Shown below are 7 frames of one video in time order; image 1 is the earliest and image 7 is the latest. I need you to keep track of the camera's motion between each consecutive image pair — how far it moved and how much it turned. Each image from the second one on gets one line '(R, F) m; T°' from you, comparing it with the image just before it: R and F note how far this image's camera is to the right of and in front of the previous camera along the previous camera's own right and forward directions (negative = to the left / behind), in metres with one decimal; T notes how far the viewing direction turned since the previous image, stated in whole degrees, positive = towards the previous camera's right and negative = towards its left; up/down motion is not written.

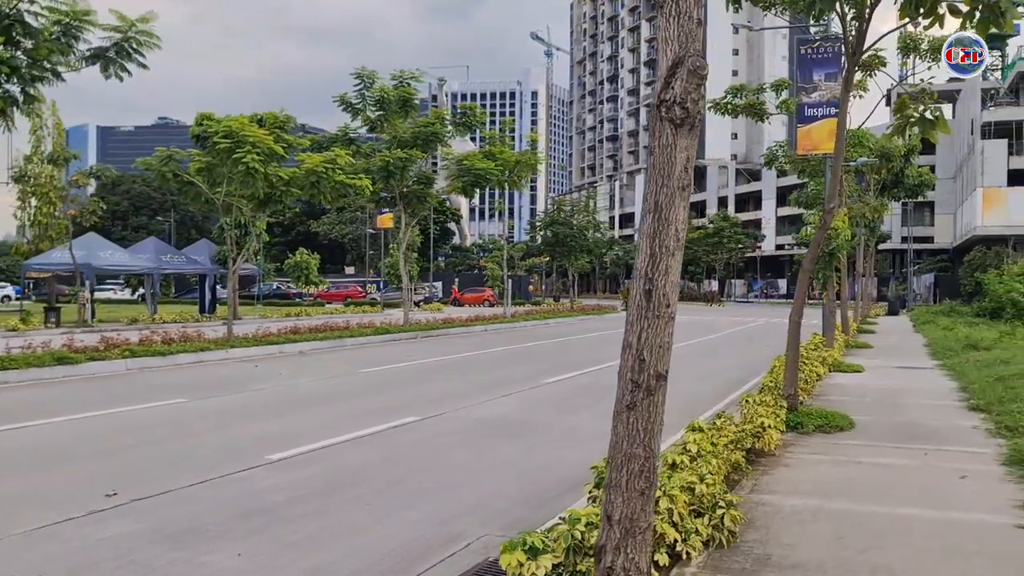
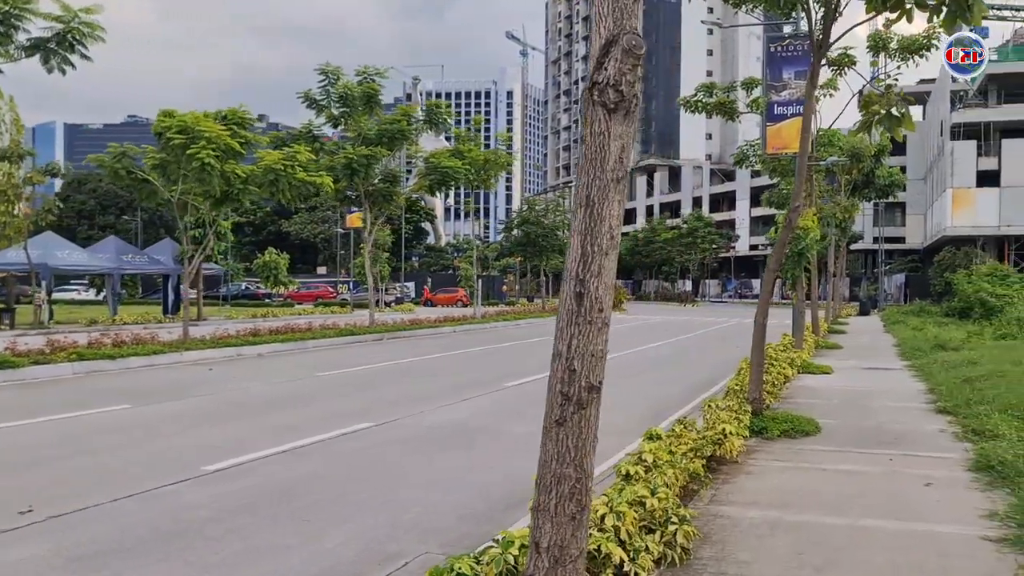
(+0.3, +0.4) m; +2°
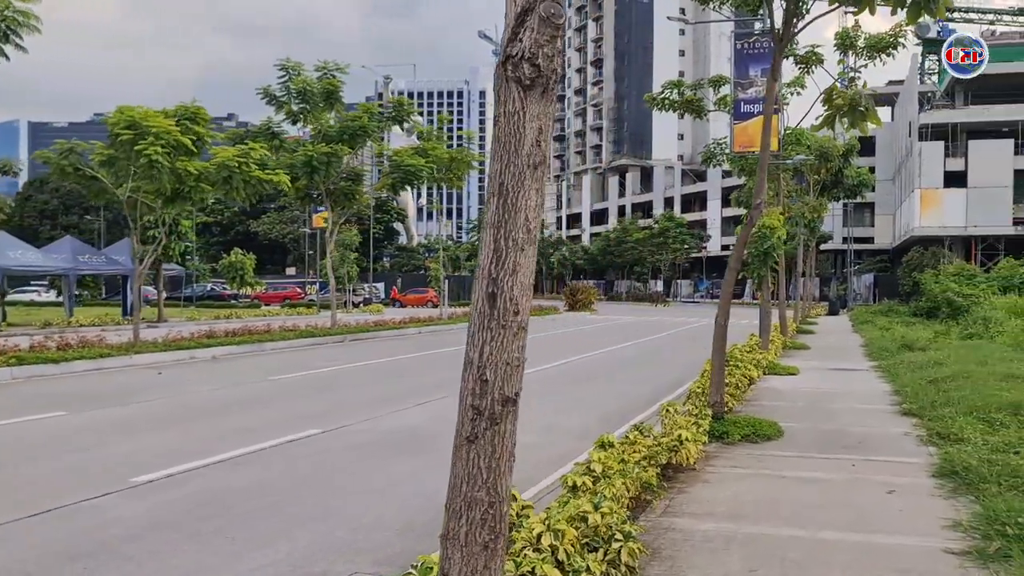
(+0.3, +0.4) m; +2°
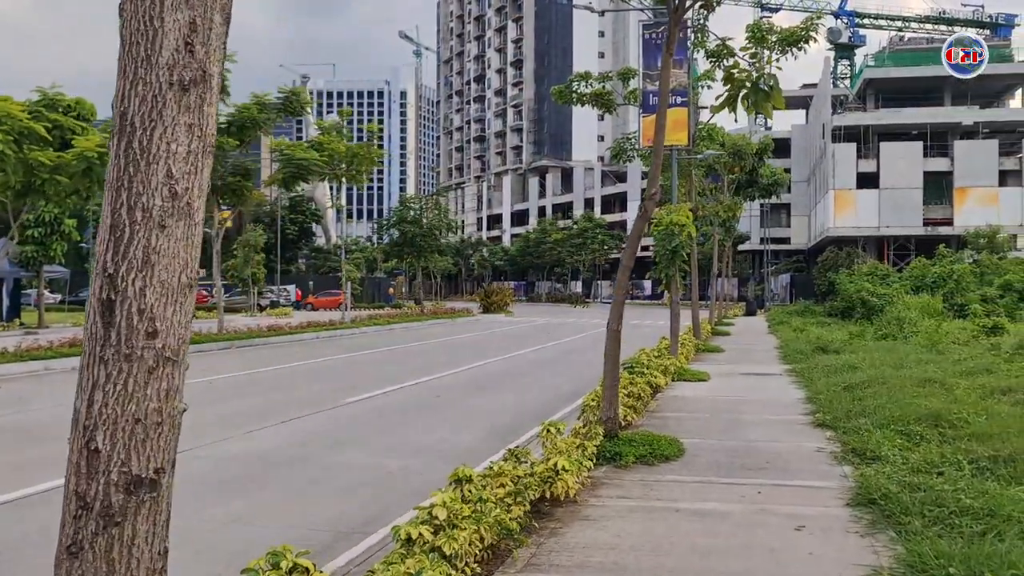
(+0.7, +1.3) m; +5°
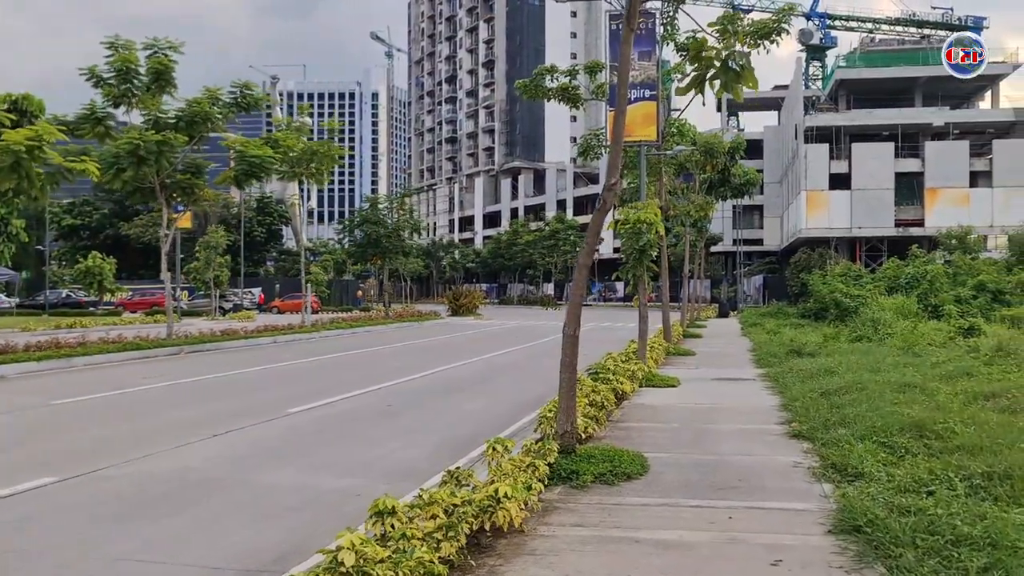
(+0.3, +0.8) m; +2°
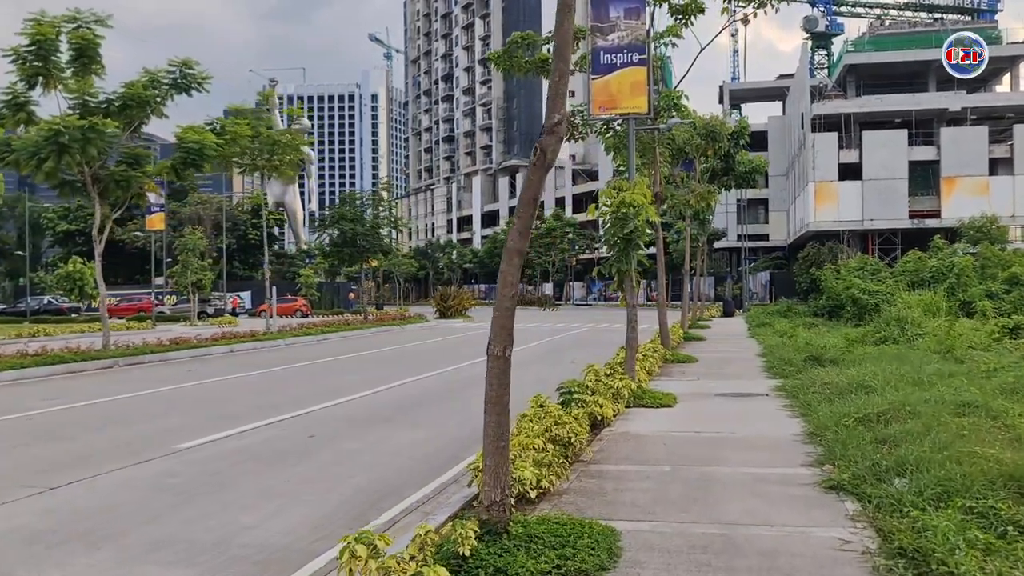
(+0.6, +2.5) m; 0°
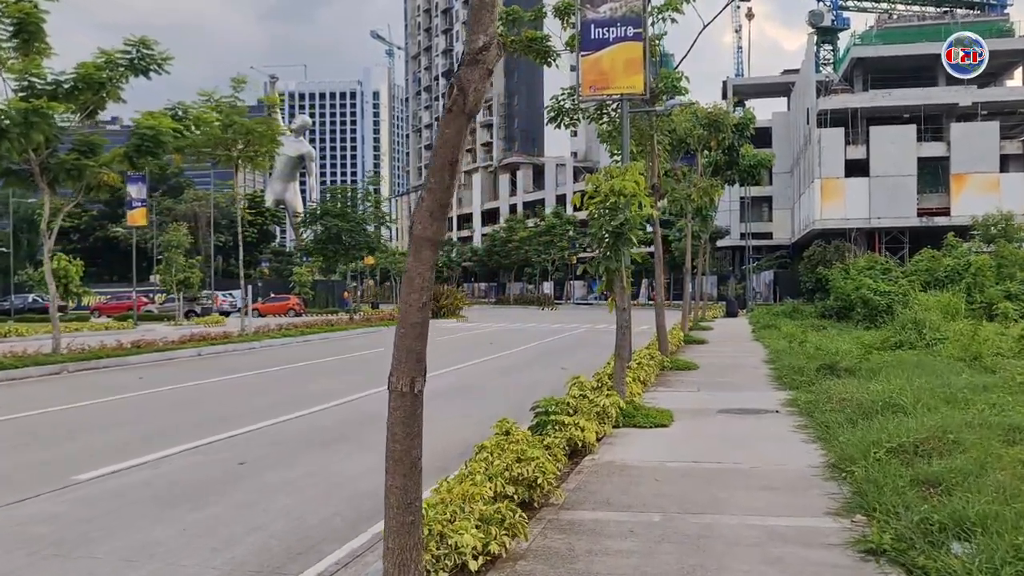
(+0.4, +1.4) m; 0°
